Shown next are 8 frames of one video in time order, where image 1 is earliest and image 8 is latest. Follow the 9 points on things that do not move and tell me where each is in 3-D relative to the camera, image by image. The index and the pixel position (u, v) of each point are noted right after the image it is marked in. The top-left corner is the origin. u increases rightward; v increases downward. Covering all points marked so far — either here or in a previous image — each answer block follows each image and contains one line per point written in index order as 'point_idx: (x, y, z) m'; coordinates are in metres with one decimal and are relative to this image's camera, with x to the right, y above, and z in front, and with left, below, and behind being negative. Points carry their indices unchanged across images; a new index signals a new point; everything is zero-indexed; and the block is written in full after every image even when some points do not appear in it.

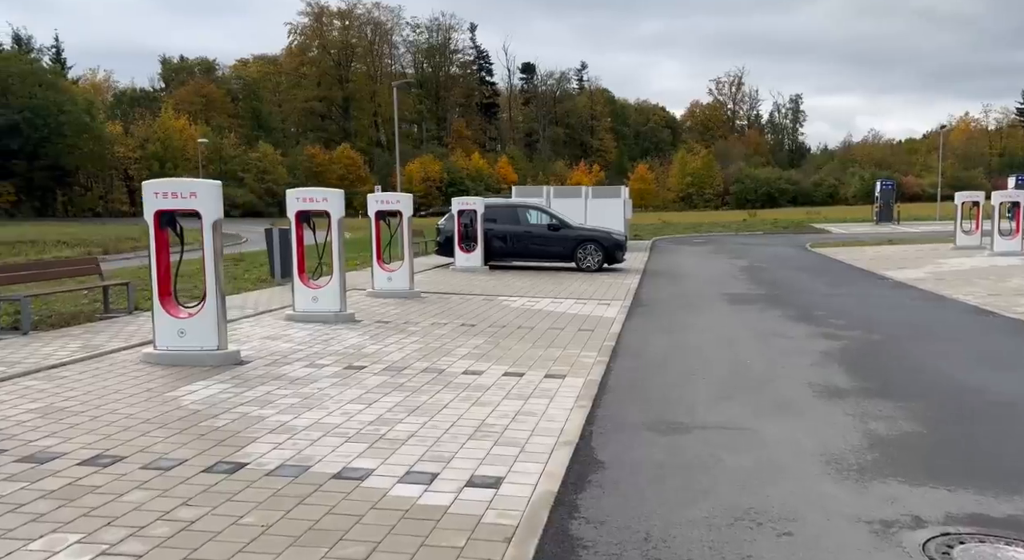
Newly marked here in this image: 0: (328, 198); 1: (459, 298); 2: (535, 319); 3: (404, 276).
0: (-2.4, +1.1, +11.2) m
1: (-0.9, -0.3, +14.7) m
2: (+0.3, -0.6, +12.1) m
3: (-1.8, +0.1, +14.4) m
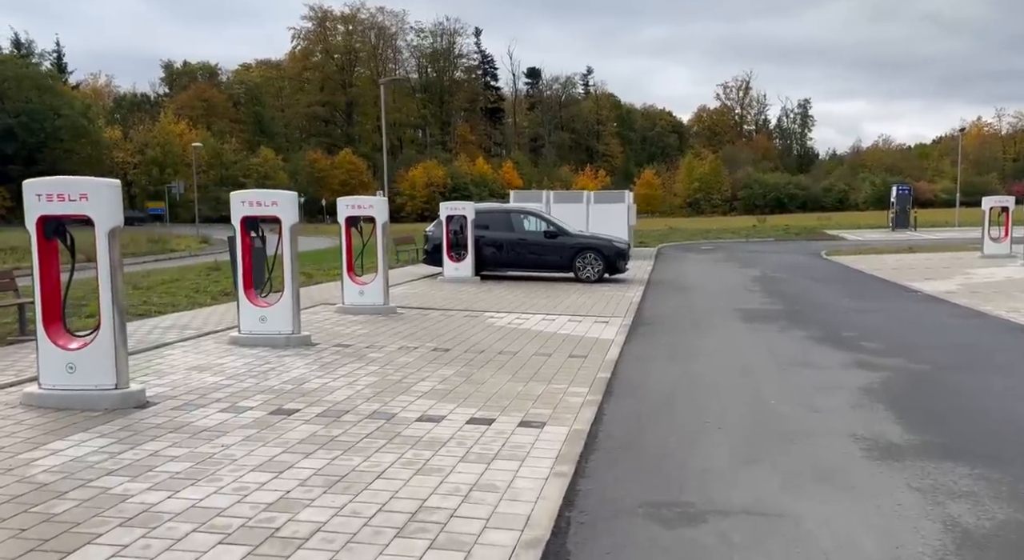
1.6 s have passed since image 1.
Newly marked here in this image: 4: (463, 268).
0: (-2.6, +0.9, +9.6) m
1: (-1.1, -0.5, +13.1) m
2: (+0.1, -0.8, +10.5) m
3: (-2.0, -0.1, +12.8) m
4: (-1.1, +0.3, +19.2) m
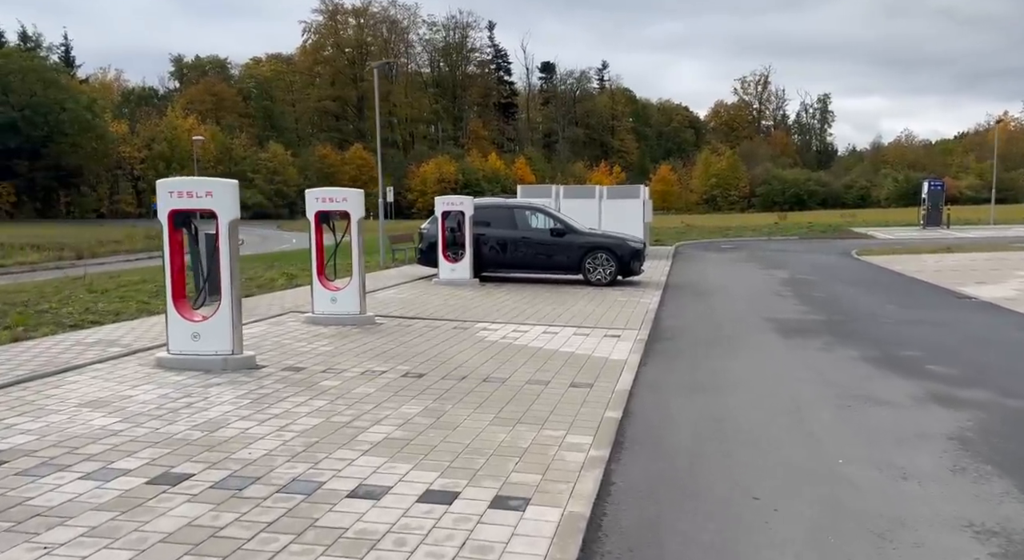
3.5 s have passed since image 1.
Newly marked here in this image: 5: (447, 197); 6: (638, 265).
0: (-2.7, +0.8, +7.8) m
1: (-1.1, -0.6, +11.3) m
2: (0.0, -0.9, +8.7) m
3: (-2.0, -0.2, +11.0) m
4: (-1.0, +0.2, +17.4) m
5: (-1.3, +1.6, +17.3) m
6: (+2.6, +0.3, +18.0) m
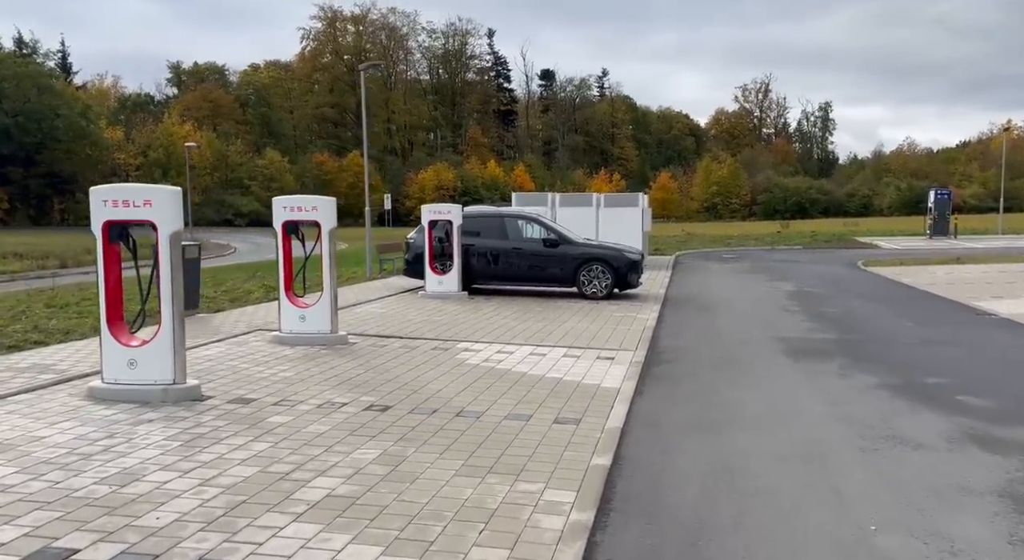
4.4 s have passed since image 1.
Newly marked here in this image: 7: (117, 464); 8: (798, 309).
0: (-2.9, +0.6, +6.9) m
1: (-1.3, -0.8, +10.4) m
2: (-0.2, -1.0, +7.7) m
3: (-2.2, -0.4, +10.1) m
4: (-1.2, 0.0, +16.5) m
5: (-1.5, +1.4, +16.4) m
6: (+2.4, +0.1, +17.1) m
7: (-2.4, -1.1, +5.3) m
8: (+5.7, -0.5, +17.4) m
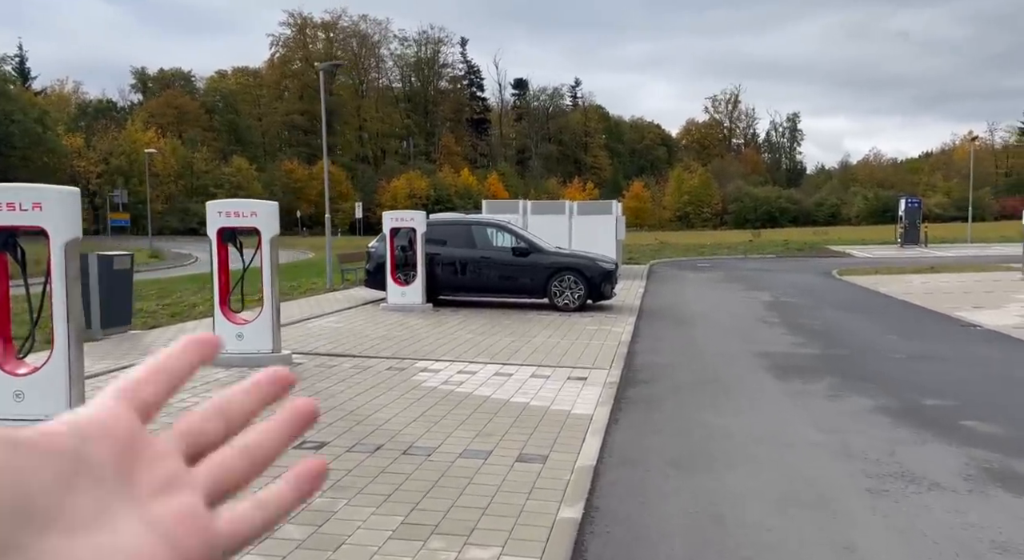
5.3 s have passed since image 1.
0: (-3.2, +0.5, +5.9) m
1: (-1.7, -0.9, +9.4) m
2: (-0.5, -1.1, +6.8) m
3: (-2.6, -0.5, +9.1) m
4: (-1.8, -0.2, +15.5) m
5: (-2.1, +1.2, +15.4) m
6: (+1.8, -0.2, +16.2) m
7: (-2.7, -1.2, +4.3) m
8: (+5.0, -0.8, +16.6) m
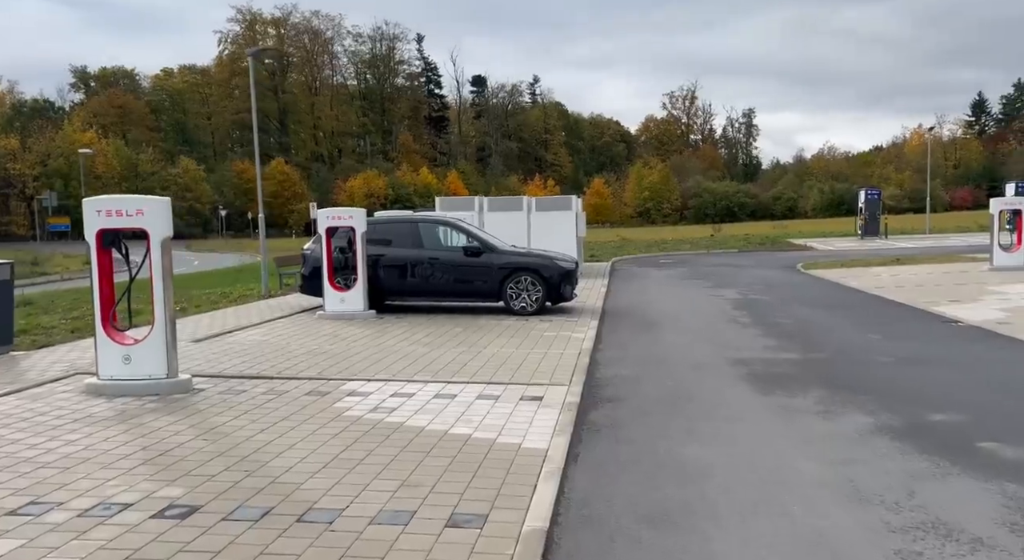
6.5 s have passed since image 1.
0: (-3.6, +0.4, +4.4) m
1: (-2.3, -1.0, +7.9) m
2: (-0.9, -1.2, +5.4) m
3: (-3.1, -0.6, +7.6) m
4: (-2.6, -0.3, +14.1) m
5: (-2.9, +1.1, +13.9) m
6: (+1.0, -0.2, +15.0) m
7: (-3.0, -1.3, +2.8) m
8: (+4.2, -0.7, +15.4) m
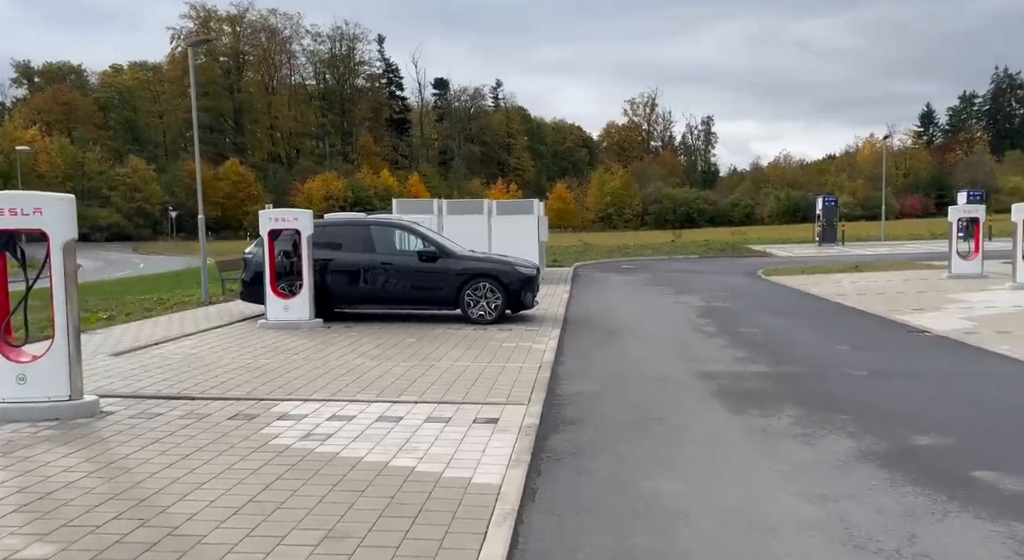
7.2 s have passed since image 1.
0: (-3.8, +0.4, +3.4) m
1: (-2.6, -1.1, +7.0) m
2: (-1.2, -1.3, +4.6) m
3: (-3.5, -0.7, +6.7) m
4: (-3.2, -0.4, +13.1) m
5: (-3.5, +1.0, +13.0) m
6: (+0.3, -0.3, +14.2) m
7: (-3.1, -1.3, +1.9) m
8: (+3.5, -0.8, +14.8) m
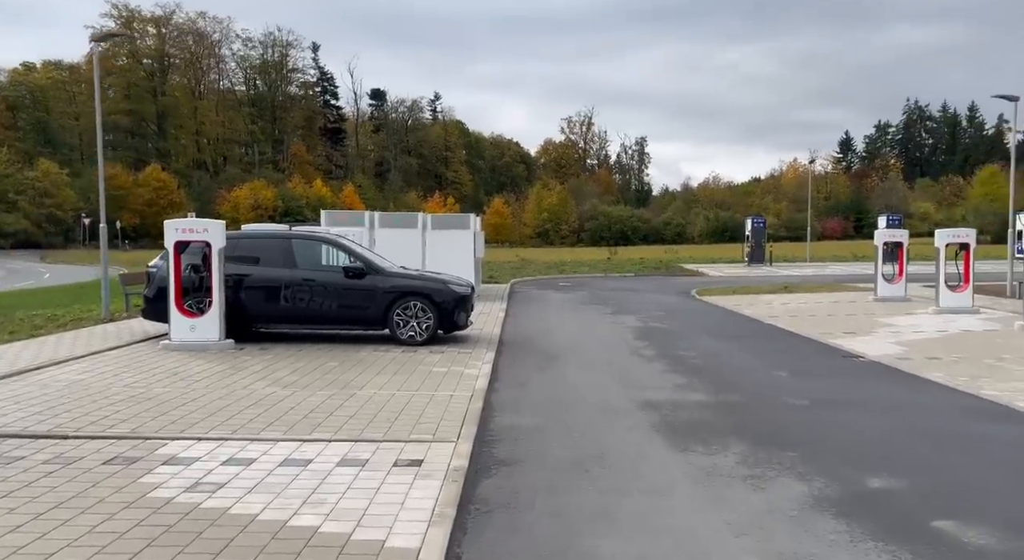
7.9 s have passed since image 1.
0: (-4.0, +0.3, +2.4) m
1: (-3.2, -1.2, +6.0) m
2: (-1.6, -1.4, +3.7) m
3: (-4.0, -0.8, +5.6) m
4: (-4.2, -0.6, +12.1) m
5: (-4.5, +0.8, +12.0) m
6: (-0.8, -0.6, +13.4) m
7: (-3.3, -1.4, +0.8) m
8: (+2.3, -1.2, +14.3) m
